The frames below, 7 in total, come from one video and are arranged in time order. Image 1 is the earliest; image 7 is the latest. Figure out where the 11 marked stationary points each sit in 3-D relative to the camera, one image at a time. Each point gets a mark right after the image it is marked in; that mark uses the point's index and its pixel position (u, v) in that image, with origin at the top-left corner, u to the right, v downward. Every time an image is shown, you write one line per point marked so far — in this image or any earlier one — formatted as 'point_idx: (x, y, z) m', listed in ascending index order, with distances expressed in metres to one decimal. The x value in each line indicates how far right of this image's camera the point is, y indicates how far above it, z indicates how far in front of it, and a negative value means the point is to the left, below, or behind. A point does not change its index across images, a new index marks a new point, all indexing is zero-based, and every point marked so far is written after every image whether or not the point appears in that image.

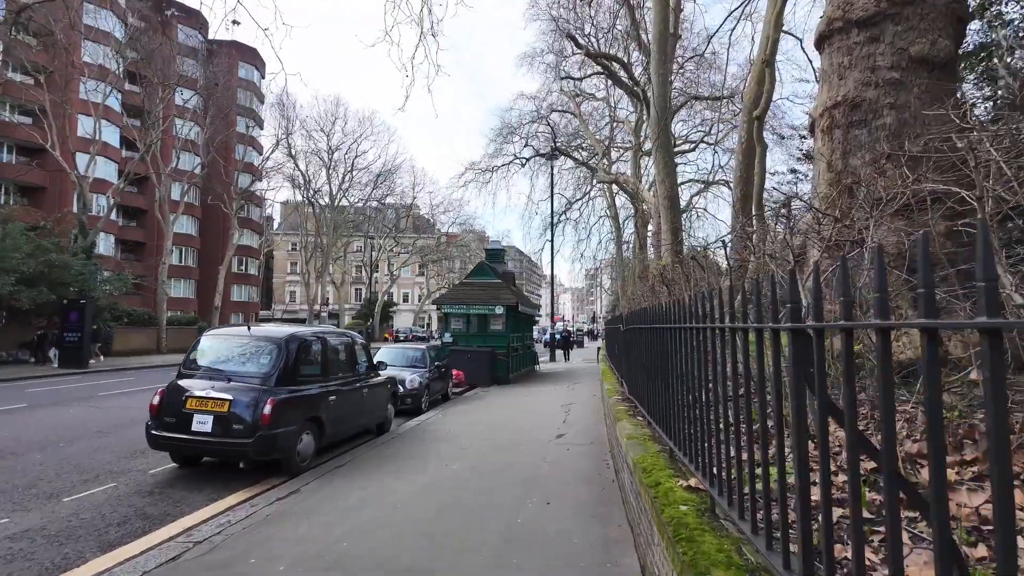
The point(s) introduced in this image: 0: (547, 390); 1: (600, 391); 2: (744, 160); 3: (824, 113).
0: (+0.9, -2.6, +14.9) m
1: (+2.0, -2.4, +13.5) m
2: (+5.6, +3.1, +14.3) m
3: (+3.0, +1.7, +5.6) m
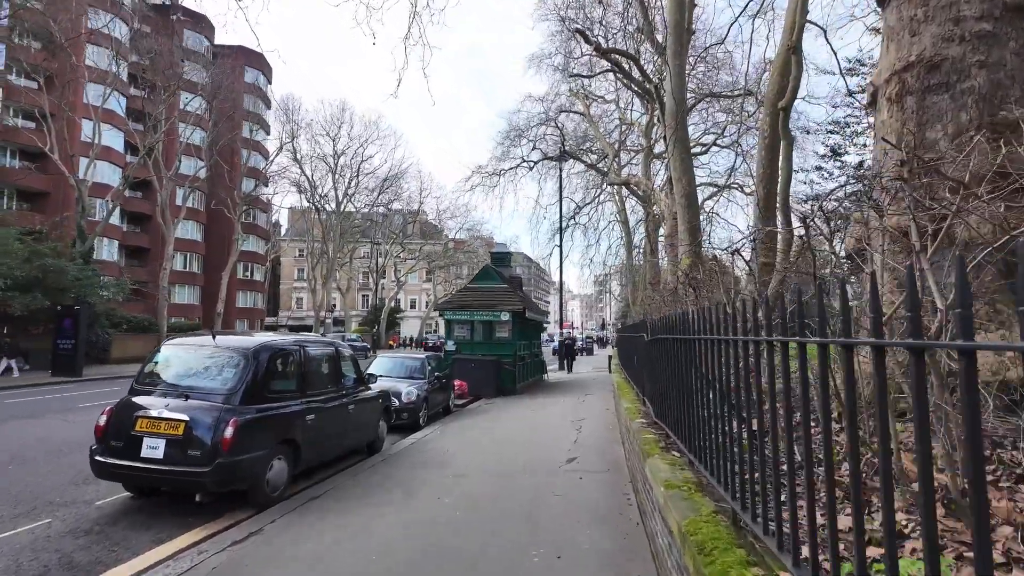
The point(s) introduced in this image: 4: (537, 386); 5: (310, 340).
0: (+1.0, -2.7, +13.9) m
1: (+2.1, -2.5, +12.5) m
2: (+5.8, +3.0, +13.3) m
3: (+3.0, +1.7, +4.6) m
4: (+0.8, -3.0, +18.2) m
5: (-2.4, -0.6, +7.1) m
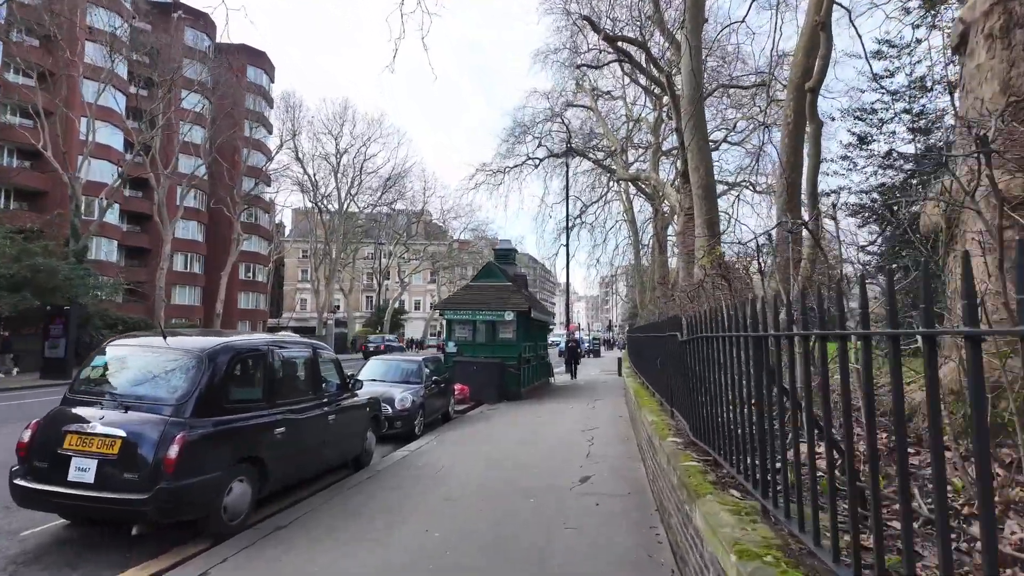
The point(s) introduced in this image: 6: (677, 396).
0: (+1.1, -2.6, +12.9) m
1: (+2.2, -2.4, +11.5) m
2: (+5.9, +3.1, +12.3) m
3: (+3.0, +1.7, +3.7) m
4: (+0.9, -3.0, +17.3) m
5: (-2.4, -0.6, +6.2) m
6: (+1.7, -1.1, +5.9) m
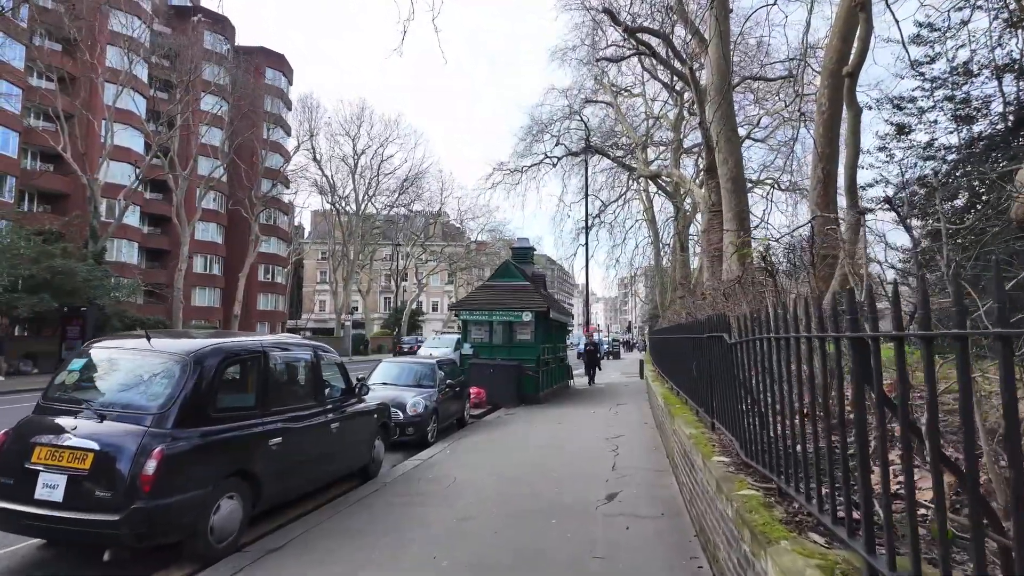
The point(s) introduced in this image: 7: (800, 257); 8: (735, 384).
0: (+1.5, -2.6, +12.3) m
1: (+2.6, -2.4, +10.9) m
2: (+6.2, +3.1, +11.6) m
3: (+3.1, +1.8, +3.0) m
4: (+1.4, -3.0, +16.7) m
5: (-2.2, -0.5, +5.7) m
6: (+1.8, -1.0, +5.3) m
7: (+3.1, +0.3, +6.4) m
8: (+1.7, -0.7, +4.5) m
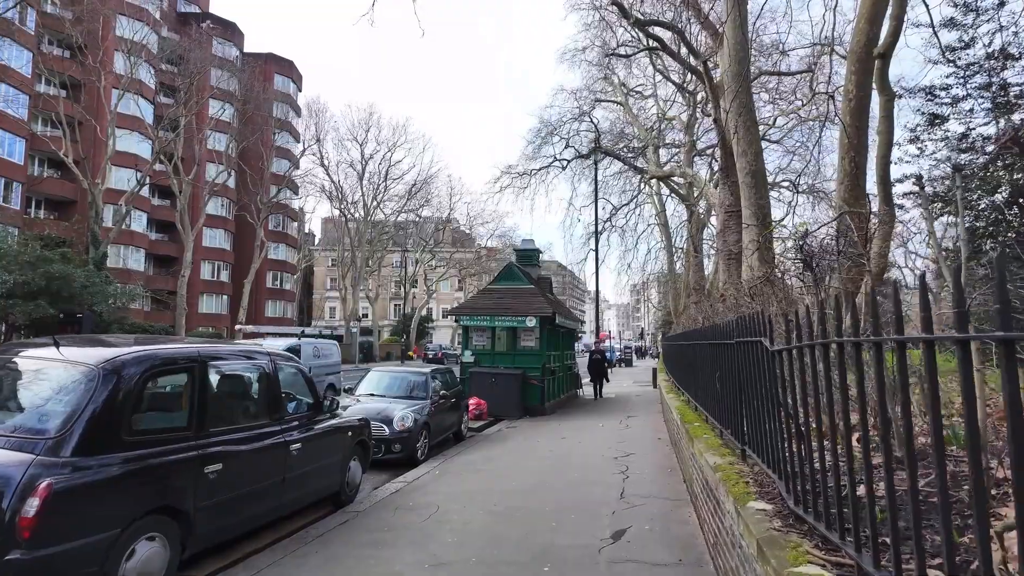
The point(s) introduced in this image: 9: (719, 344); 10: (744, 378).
0: (+1.6, -2.7, +11.4) m
1: (+2.6, -2.4, +9.9) m
2: (+6.2, +3.1, +10.6) m
3: (+2.9, +1.8, +2.1) m
4: (+1.6, -3.1, +15.7) m
5: (-2.3, -0.5, +4.9) m
6: (+1.7, -1.0, +4.4) m
7: (+3.0, +0.3, +5.5) m
8: (+1.6, -0.7, +3.6) m
9: (+2.1, -0.6, +6.1) m
10: (+1.7, -0.7, +4.4) m
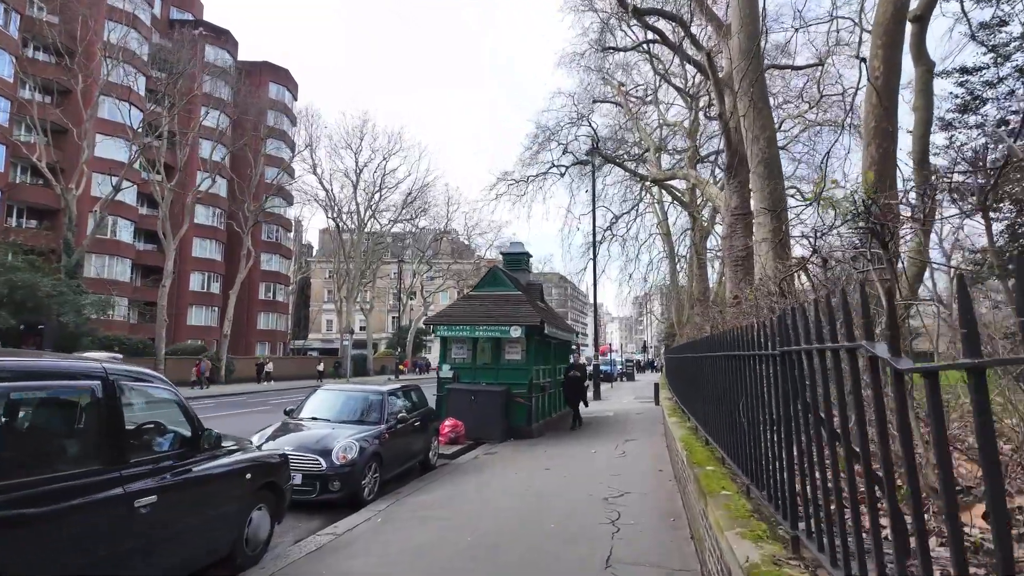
0: (+1.2, -2.7, +9.9) m
1: (+2.2, -2.5, +8.4) m
2: (+5.9, +3.0, +9.2) m
3: (+2.5, +2.0, +0.7) m
4: (+1.2, -3.3, +14.2) m
5: (-2.7, -0.4, +3.5) m
6: (+1.4, -0.9, +2.9) m
7: (+2.6, +0.3, +4.0) m
8: (+1.2, -0.6, +2.1) m
9: (+1.8, -0.5, +4.7) m
10: (+1.3, -0.6, +2.9) m
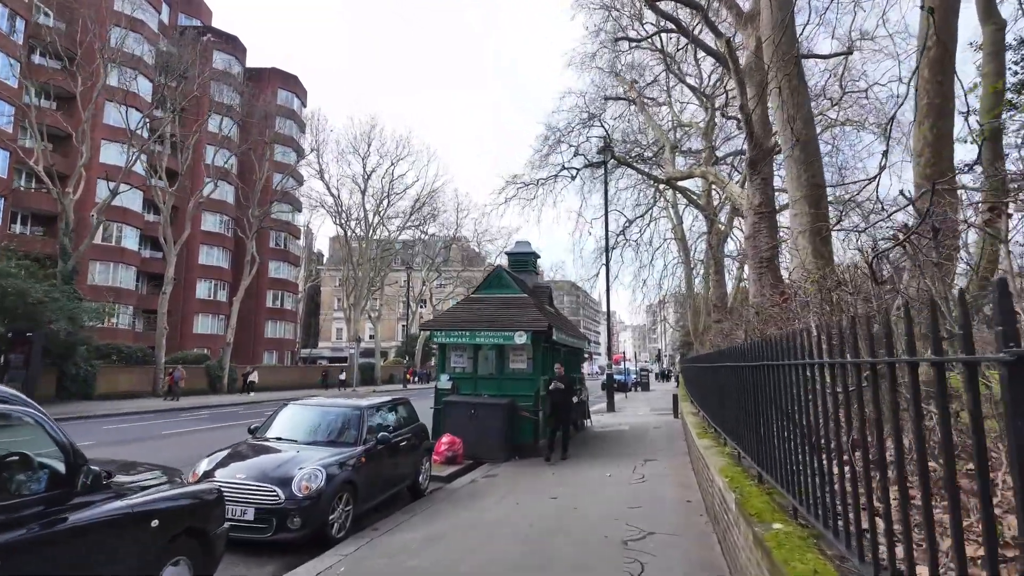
0: (+1.3, -2.7, +8.7) m
1: (+2.2, -2.4, +7.2) m
2: (+5.9, +3.0, +8.0) m
3: (+2.4, +2.1, -0.4) m
4: (+1.4, -3.3, +13.0) m
5: (-2.8, -0.4, +2.4) m
6: (+1.3, -0.8, +1.8) m
7: (+2.5, +0.4, +2.8) m
8: (+1.1, -0.5, +1.0) m
9: (+1.7, -0.5, +3.5) m
10: (+1.2, -0.5, +1.8) m
